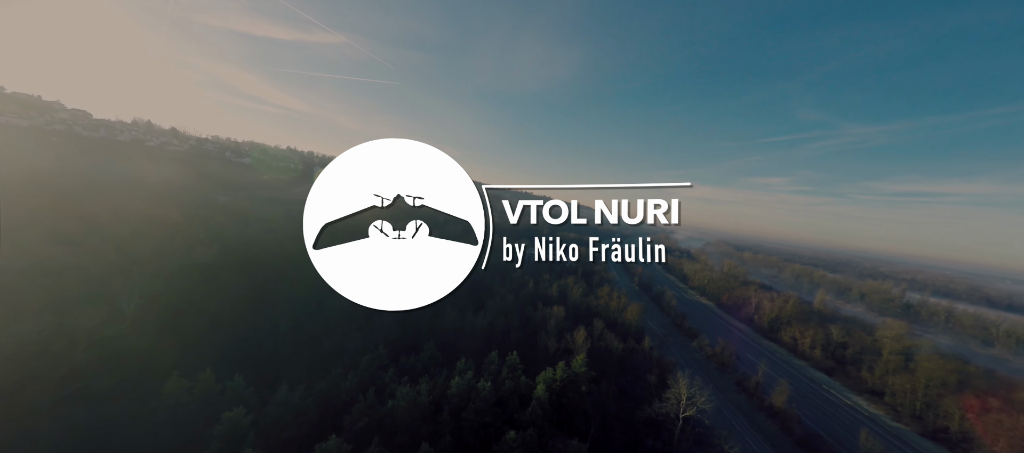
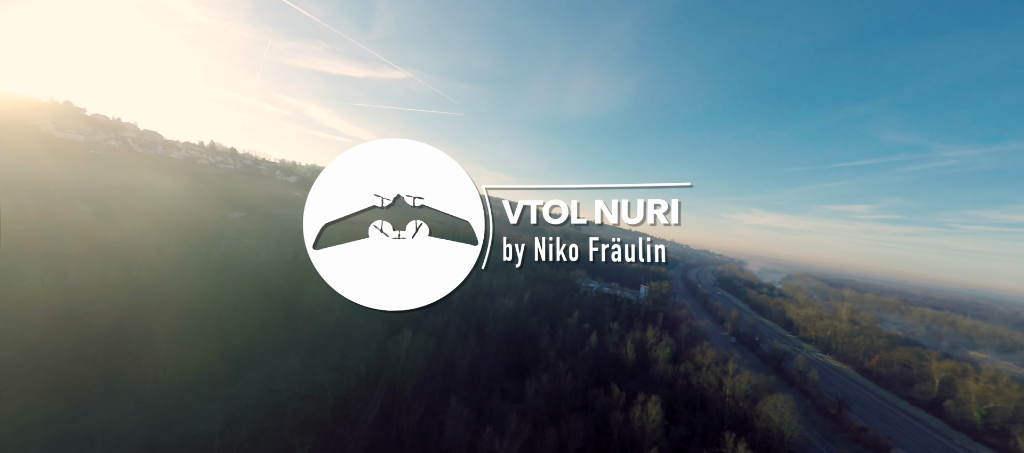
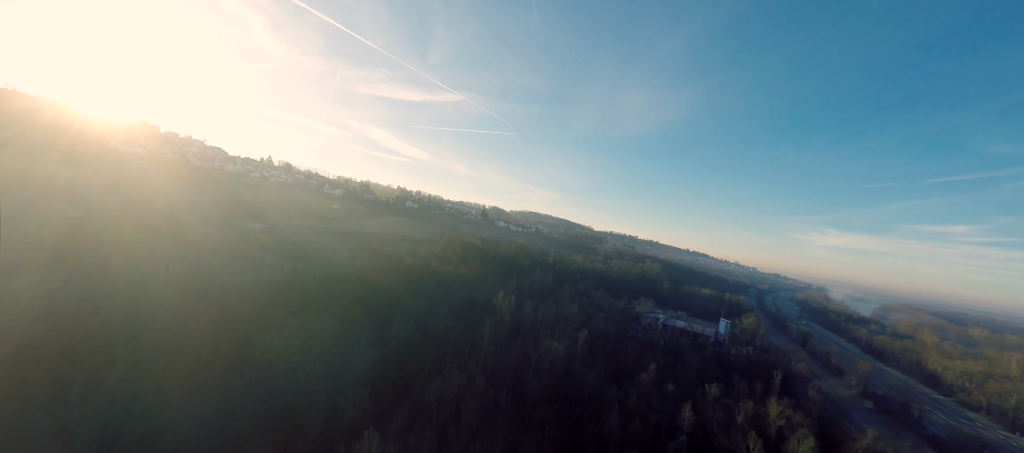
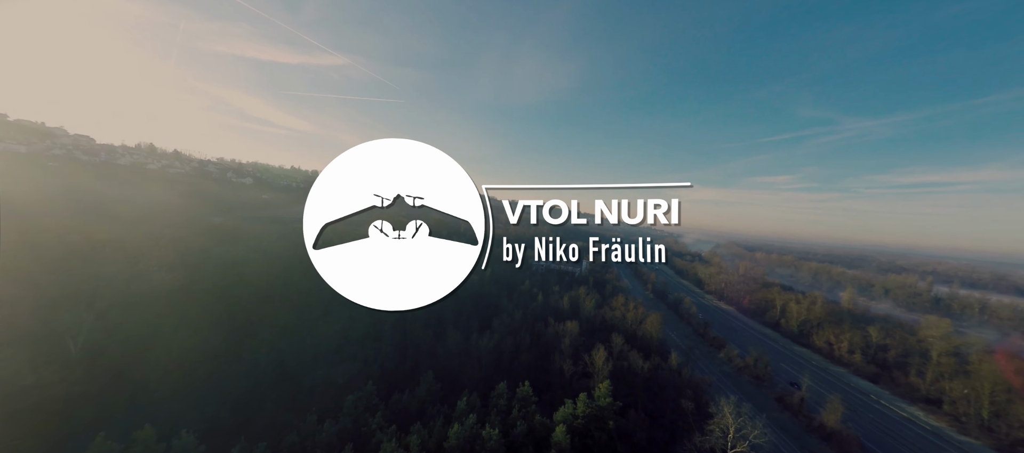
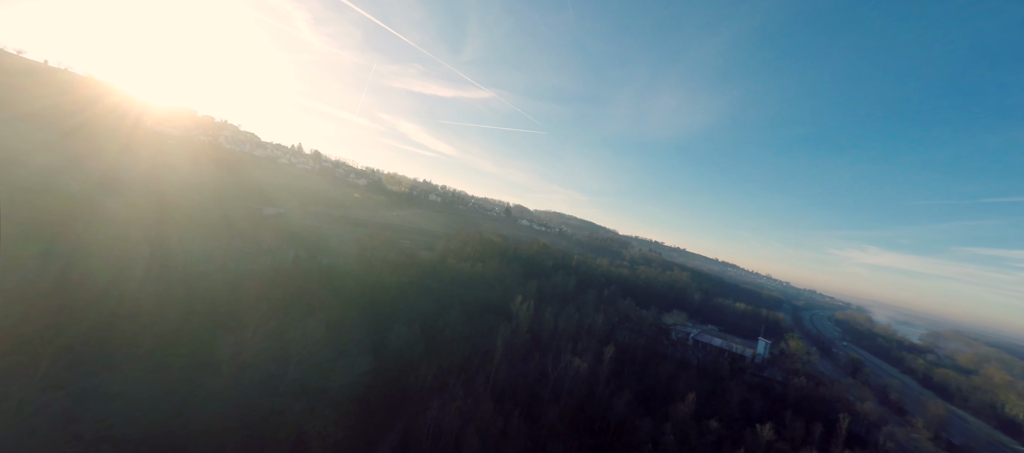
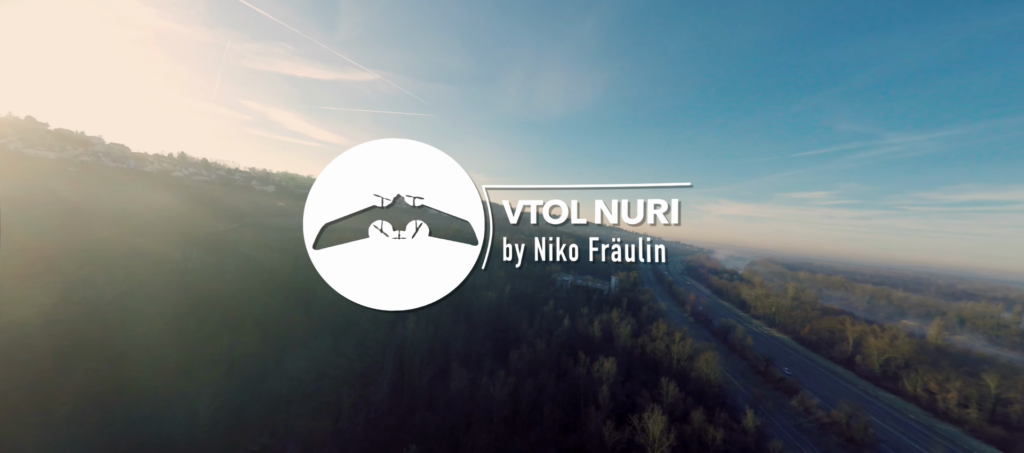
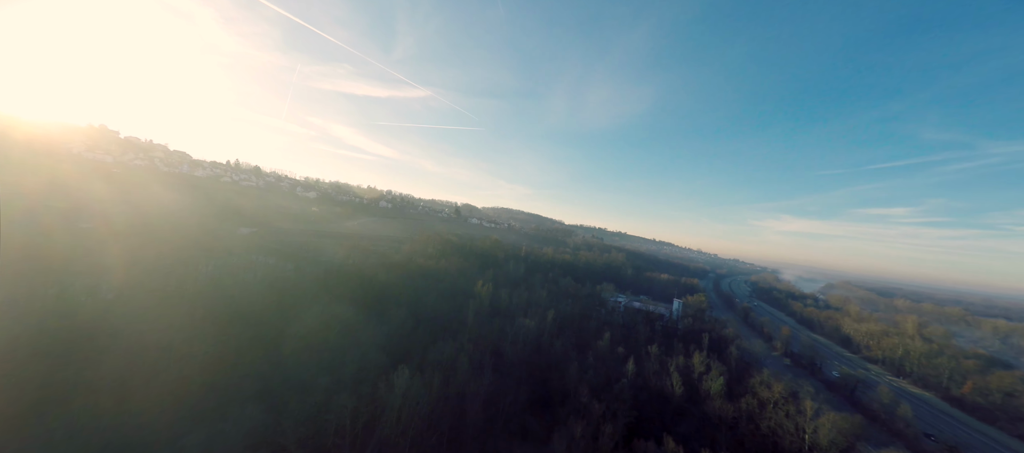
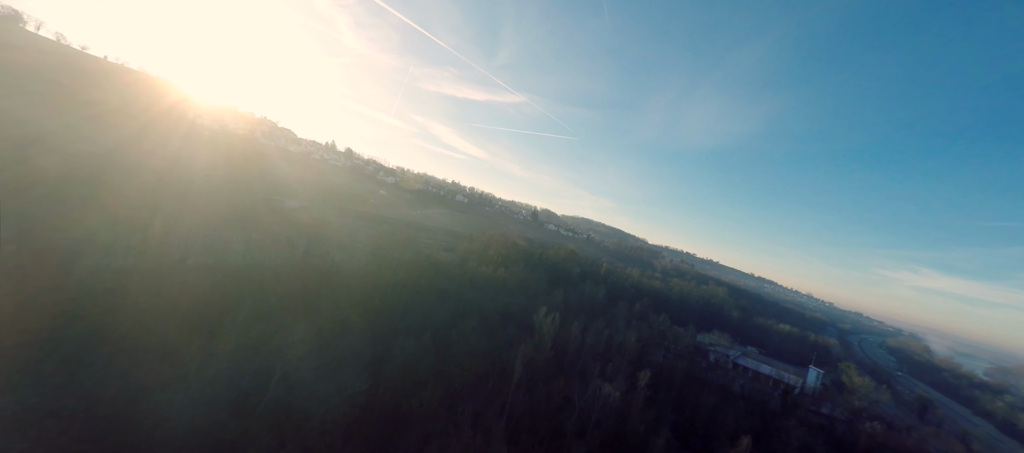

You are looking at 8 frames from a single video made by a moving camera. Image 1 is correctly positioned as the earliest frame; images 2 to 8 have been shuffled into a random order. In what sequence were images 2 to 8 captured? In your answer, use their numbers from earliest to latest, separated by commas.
4, 6, 2, 7, 3, 5, 8
